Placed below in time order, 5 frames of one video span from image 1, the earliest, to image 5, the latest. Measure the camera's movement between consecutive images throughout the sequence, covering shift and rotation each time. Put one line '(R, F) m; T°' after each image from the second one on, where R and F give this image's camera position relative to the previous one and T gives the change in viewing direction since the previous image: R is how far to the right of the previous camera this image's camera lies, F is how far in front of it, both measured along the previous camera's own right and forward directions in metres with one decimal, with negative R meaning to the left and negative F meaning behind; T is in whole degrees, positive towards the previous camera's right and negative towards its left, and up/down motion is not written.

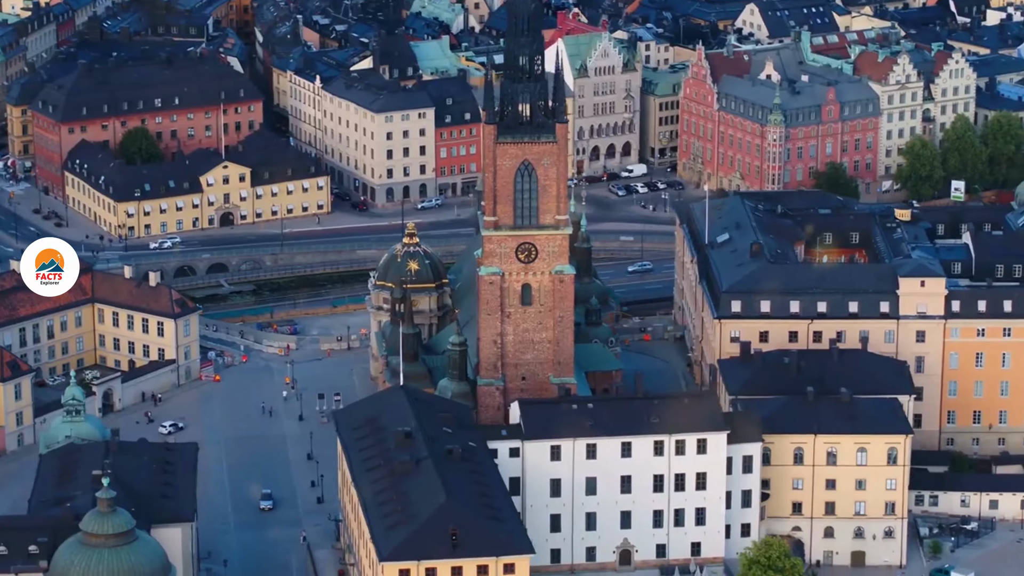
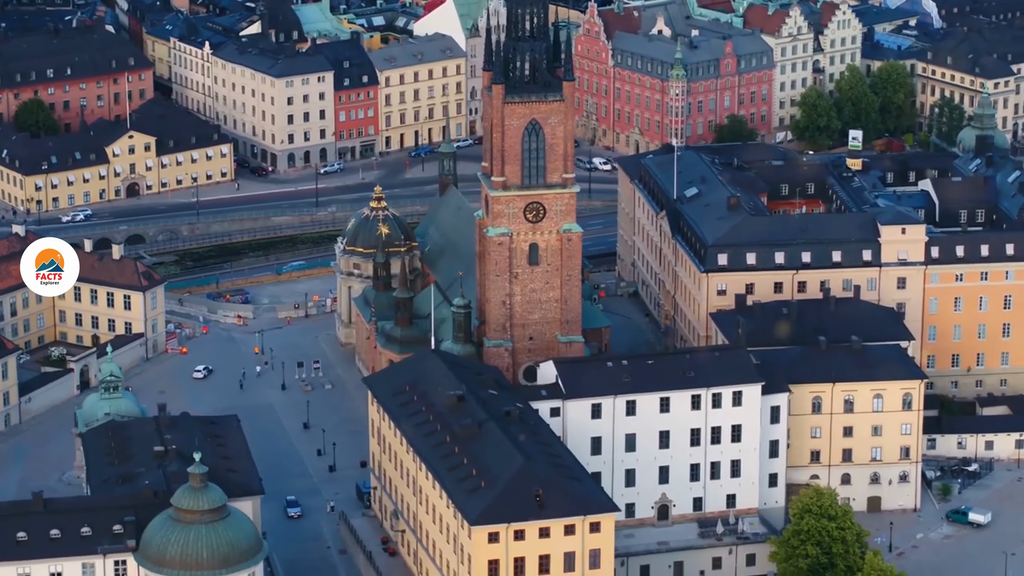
(-18.1, +1.1) m; +8°
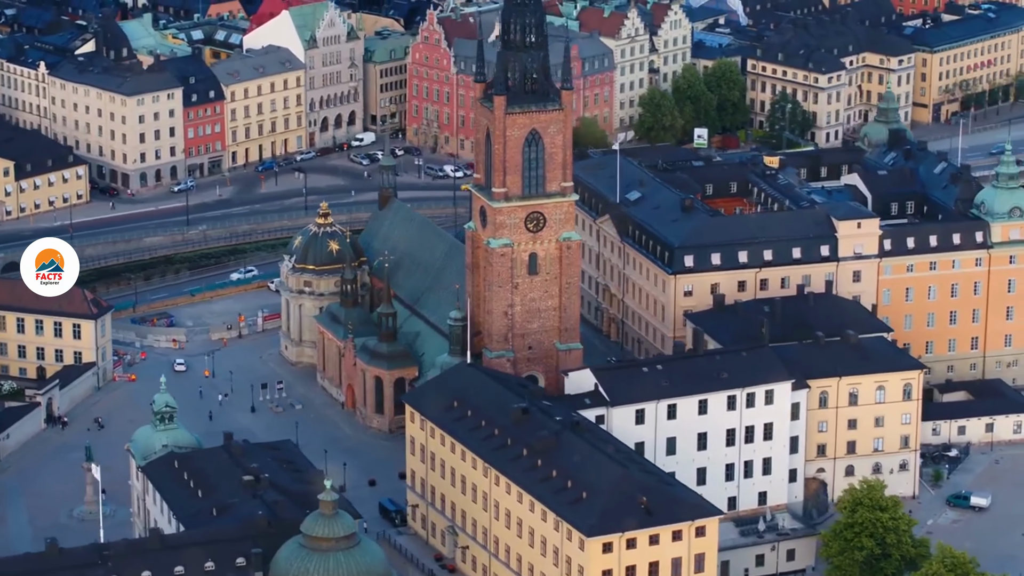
(-25.2, +2.4) m; +11°
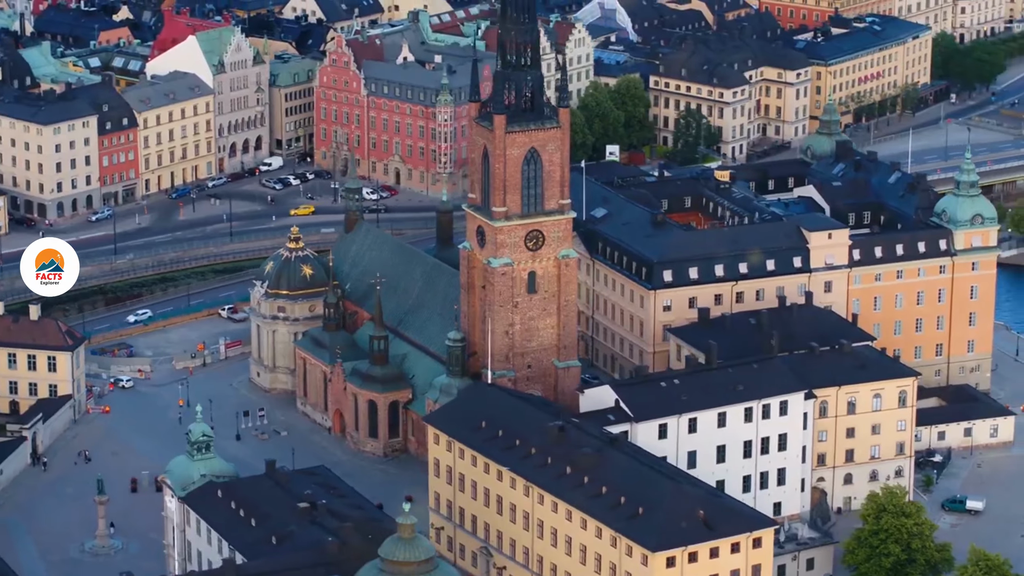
(-14.4, +0.9) m; +6°
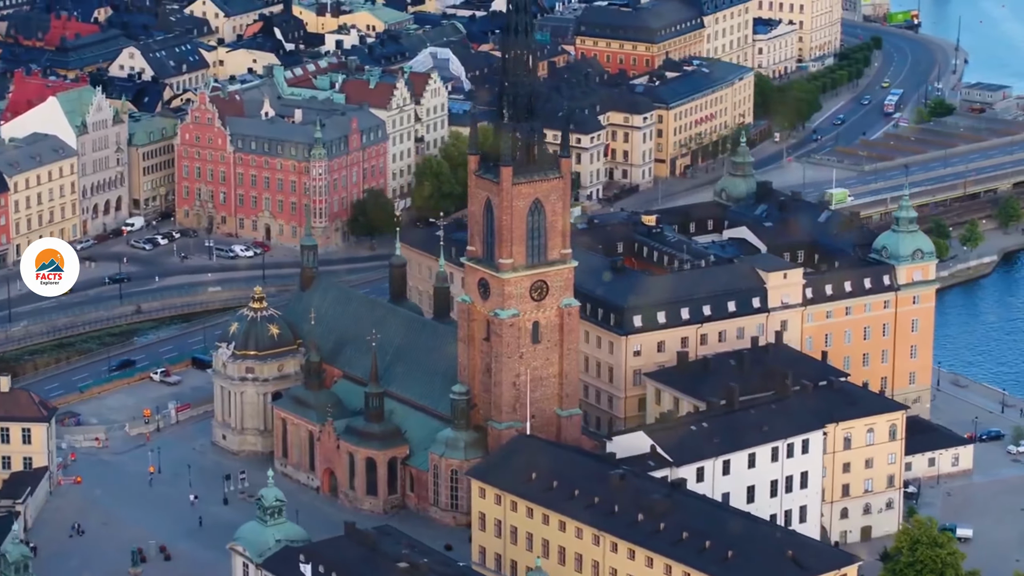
(-22.6, +2.0) m; +10°
